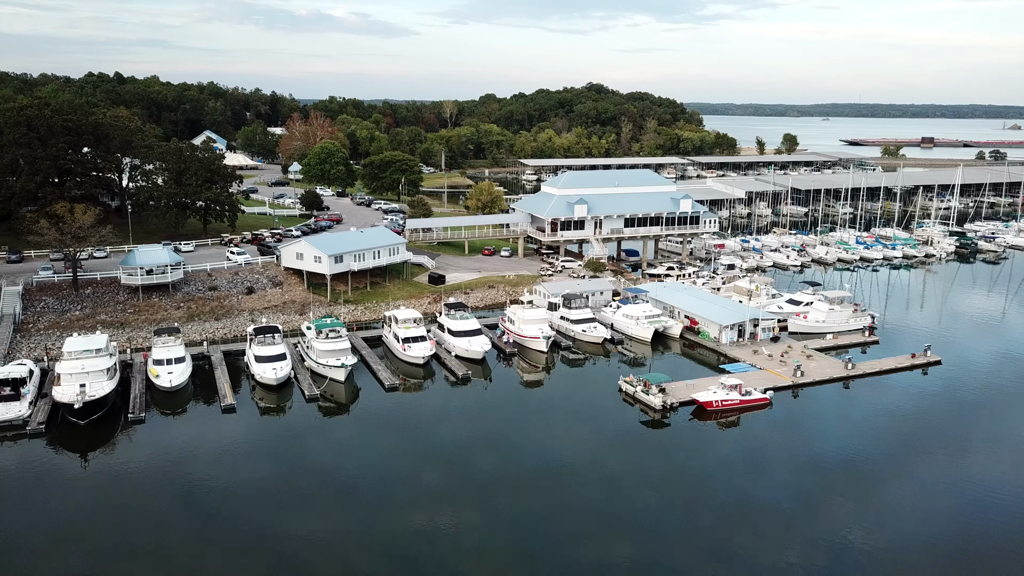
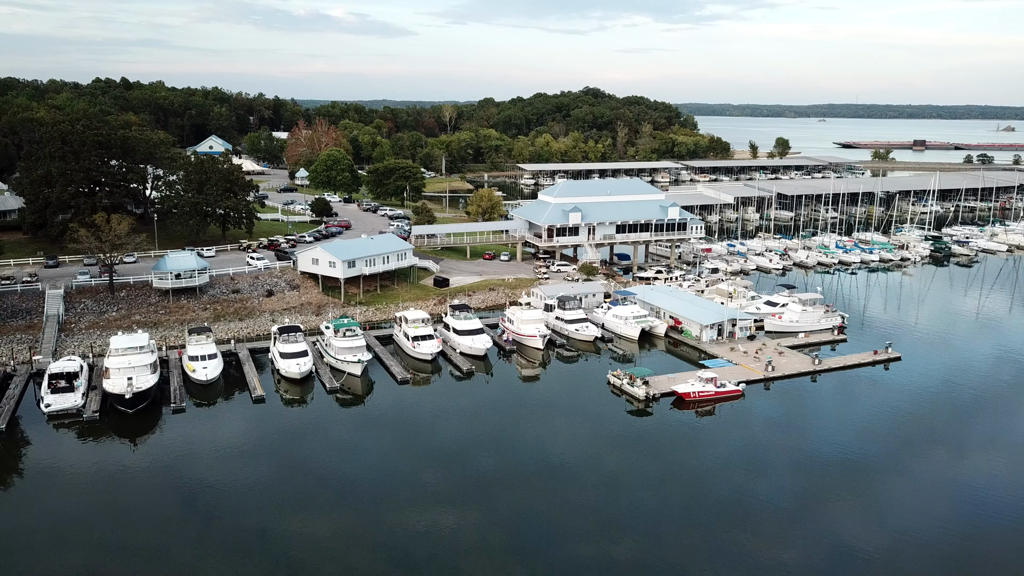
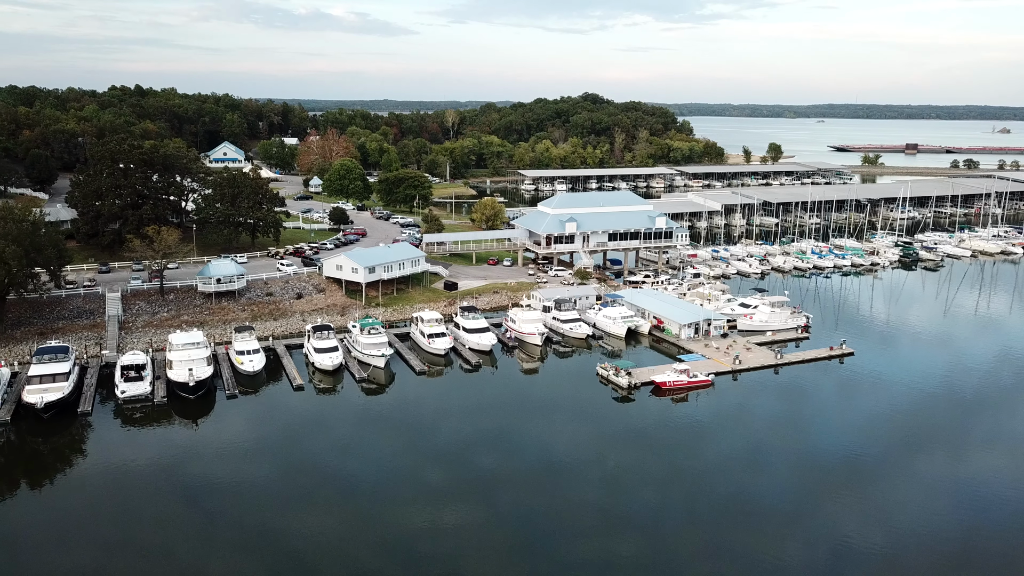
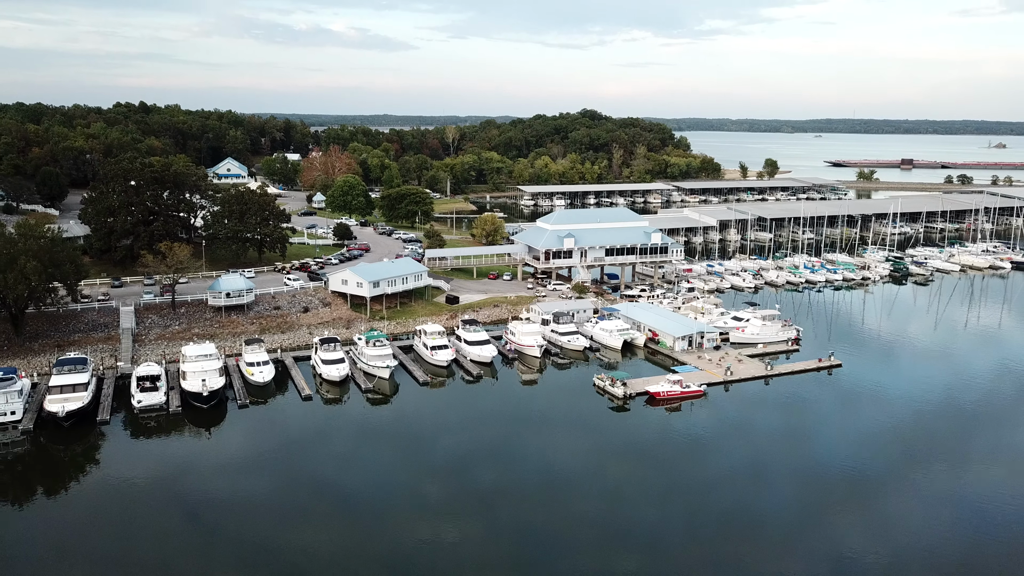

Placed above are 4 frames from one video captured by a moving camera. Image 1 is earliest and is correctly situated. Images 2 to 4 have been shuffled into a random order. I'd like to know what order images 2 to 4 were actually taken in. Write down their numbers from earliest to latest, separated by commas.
2, 3, 4
